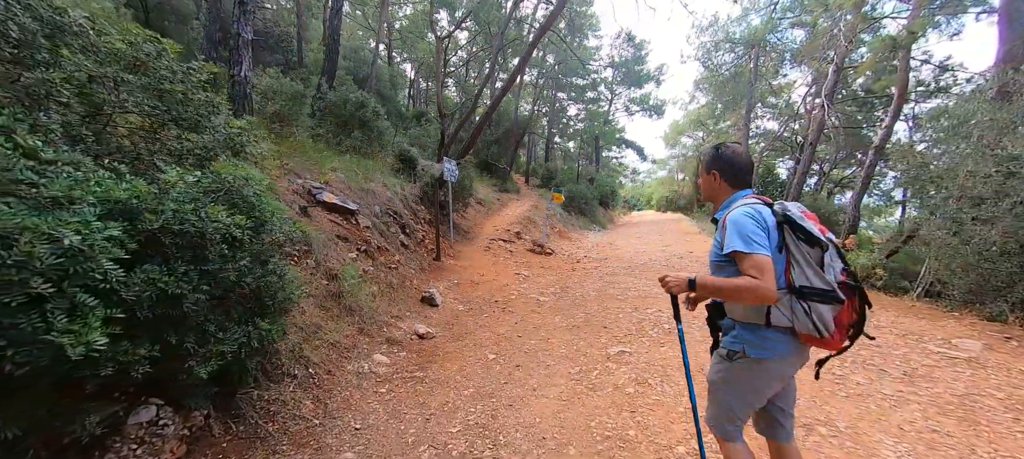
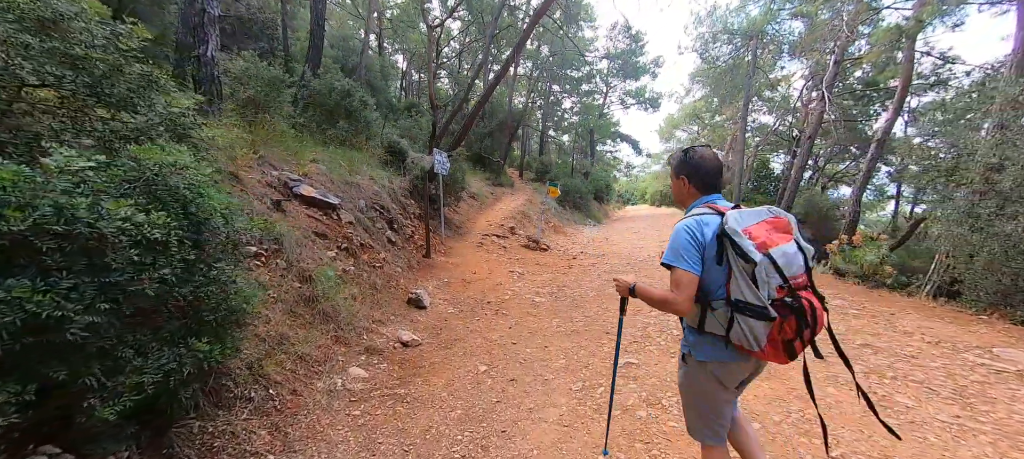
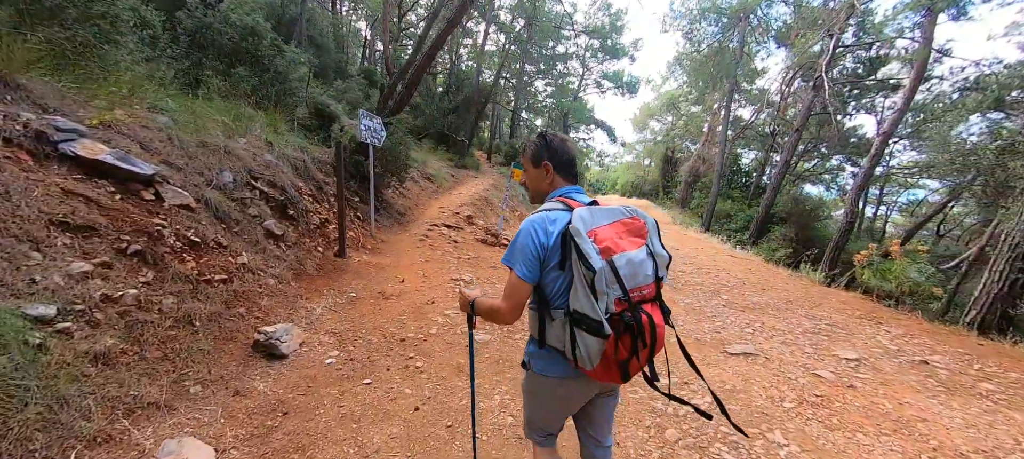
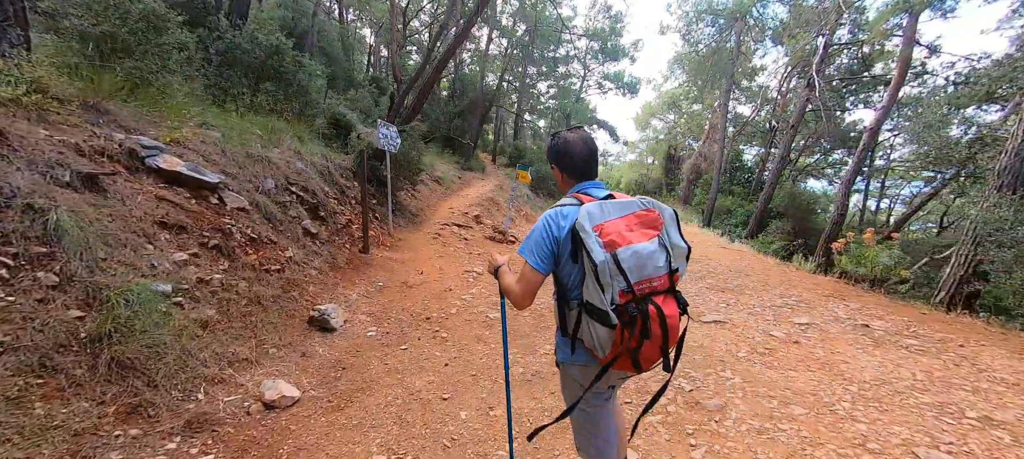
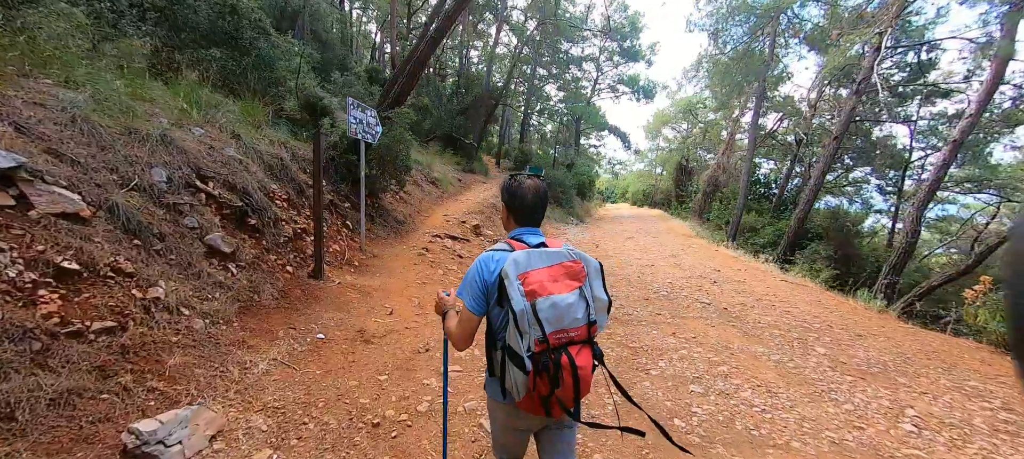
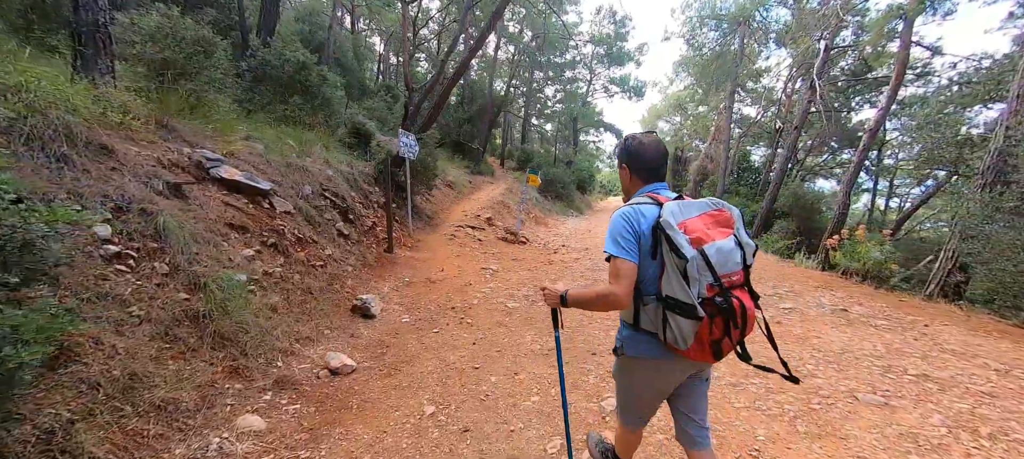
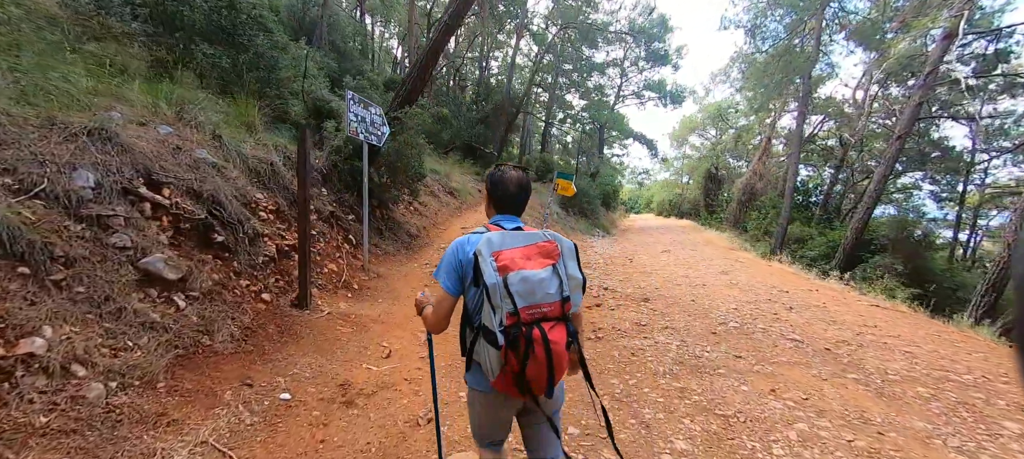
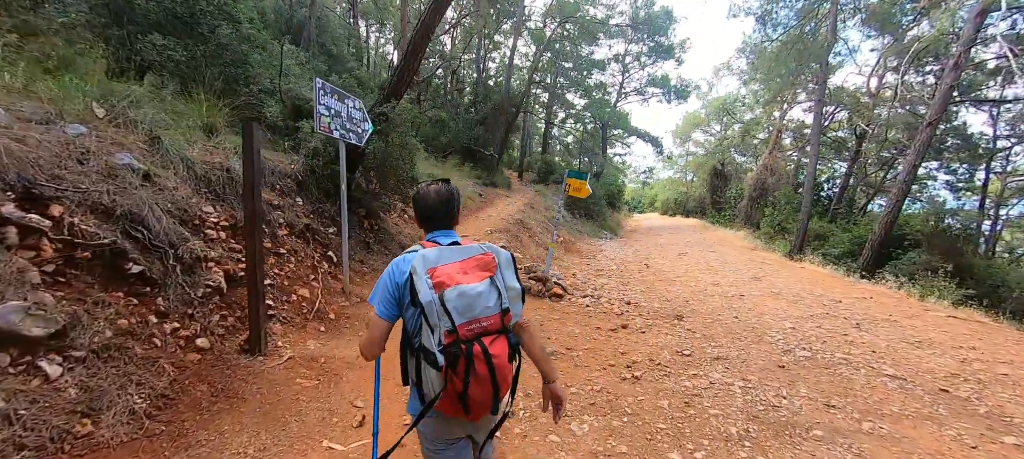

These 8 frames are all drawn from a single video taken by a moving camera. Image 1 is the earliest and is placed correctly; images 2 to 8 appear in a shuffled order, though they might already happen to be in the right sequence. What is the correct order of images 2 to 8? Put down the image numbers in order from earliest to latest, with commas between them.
2, 6, 4, 3, 5, 7, 8
